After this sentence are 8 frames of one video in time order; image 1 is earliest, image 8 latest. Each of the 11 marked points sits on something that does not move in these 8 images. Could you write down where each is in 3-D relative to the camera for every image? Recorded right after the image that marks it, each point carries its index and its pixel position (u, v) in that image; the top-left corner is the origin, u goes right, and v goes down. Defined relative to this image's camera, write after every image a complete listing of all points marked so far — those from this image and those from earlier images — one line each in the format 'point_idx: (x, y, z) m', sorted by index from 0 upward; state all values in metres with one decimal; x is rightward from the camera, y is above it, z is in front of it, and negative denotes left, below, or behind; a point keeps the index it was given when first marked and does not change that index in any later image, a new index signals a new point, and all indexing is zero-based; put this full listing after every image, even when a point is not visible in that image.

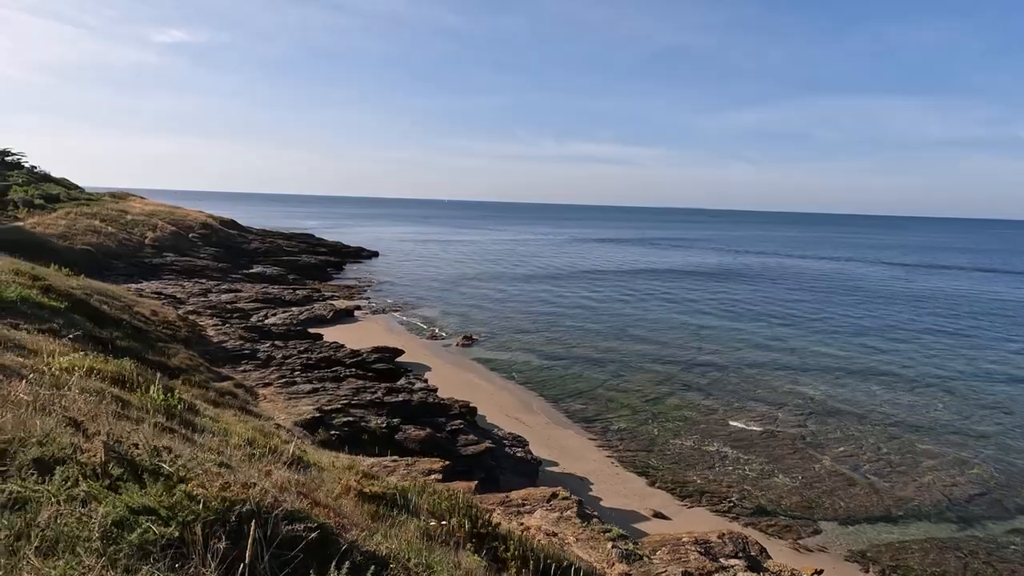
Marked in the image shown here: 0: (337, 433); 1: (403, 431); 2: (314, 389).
0: (-3.1, -2.6, +10.3) m
1: (-2.1, -2.8, +11.3) m
2: (-4.1, -2.2, +12.2) m
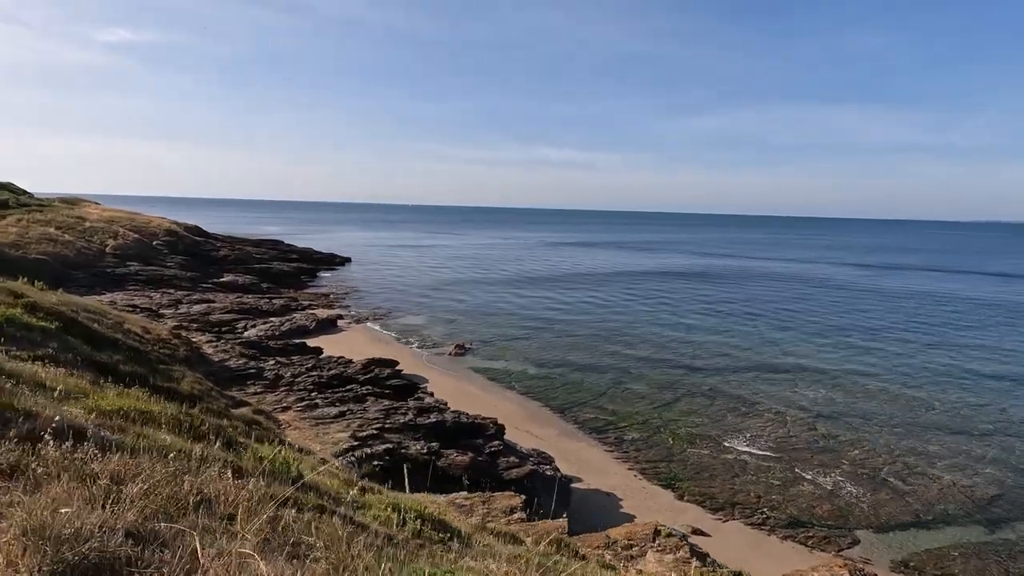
0: (-2.1, -2.8, +9.2) m
1: (-1.2, -3.0, +10.3) m
2: (-3.3, -2.4, +11.1) m
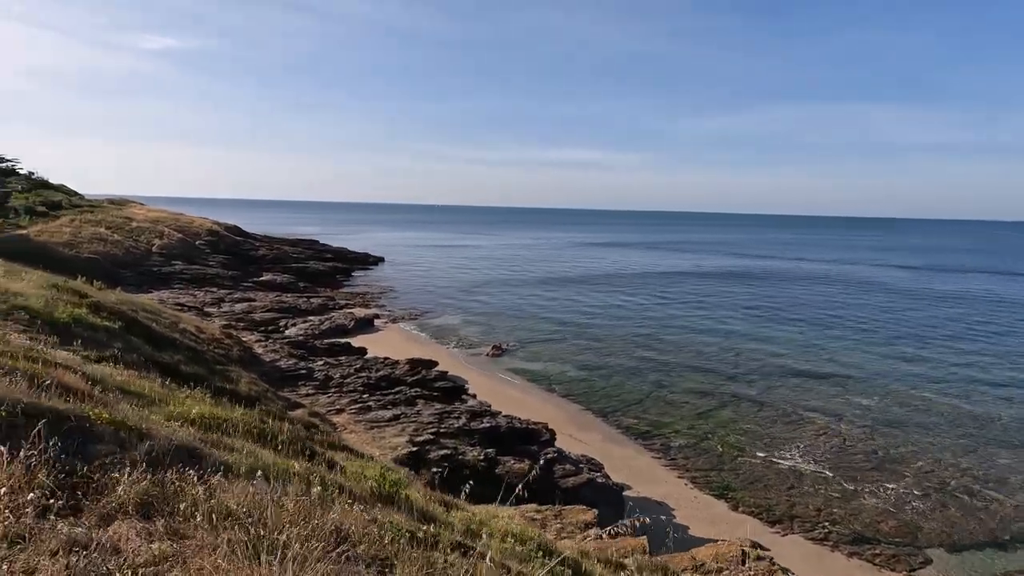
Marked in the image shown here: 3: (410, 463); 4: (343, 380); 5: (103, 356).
0: (-1.1, -2.9, +9.0) m
1: (-0.1, -3.1, +10.0) m
2: (-2.2, -2.4, +10.9) m
3: (-1.6, -2.7, +8.9) m
4: (-4.0, -2.2, +13.6) m
5: (-5.5, -1.0, +7.9) m
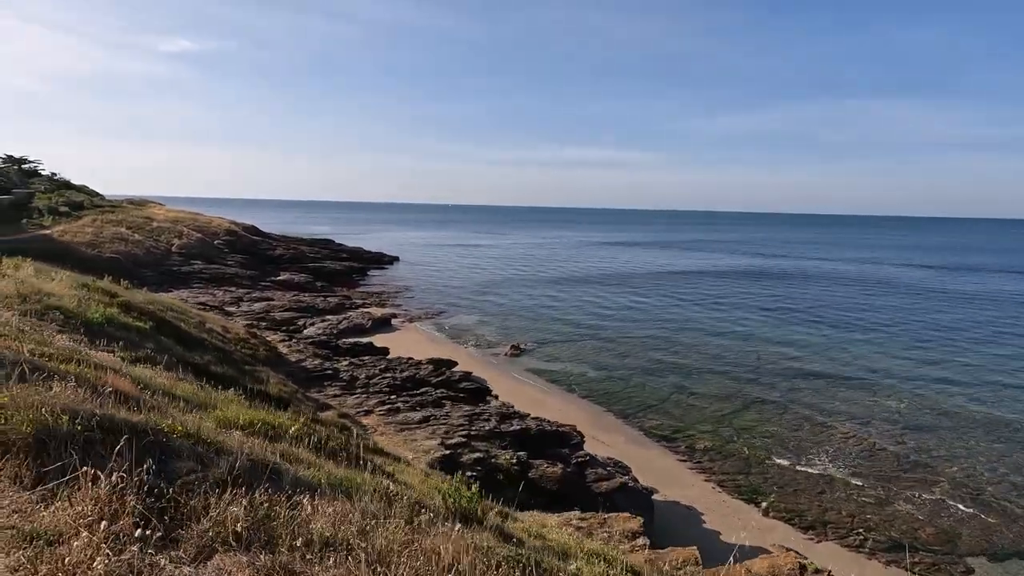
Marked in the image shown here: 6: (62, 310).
0: (-0.6, -2.9, +8.8) m
1: (+0.4, -3.1, +9.8) m
2: (-1.6, -2.4, +10.8) m
3: (-1.0, -2.7, +8.7) m
4: (-3.3, -2.2, +13.5) m
5: (-5.0, -1.0, +7.8) m
6: (-6.5, -0.3, +8.3) m
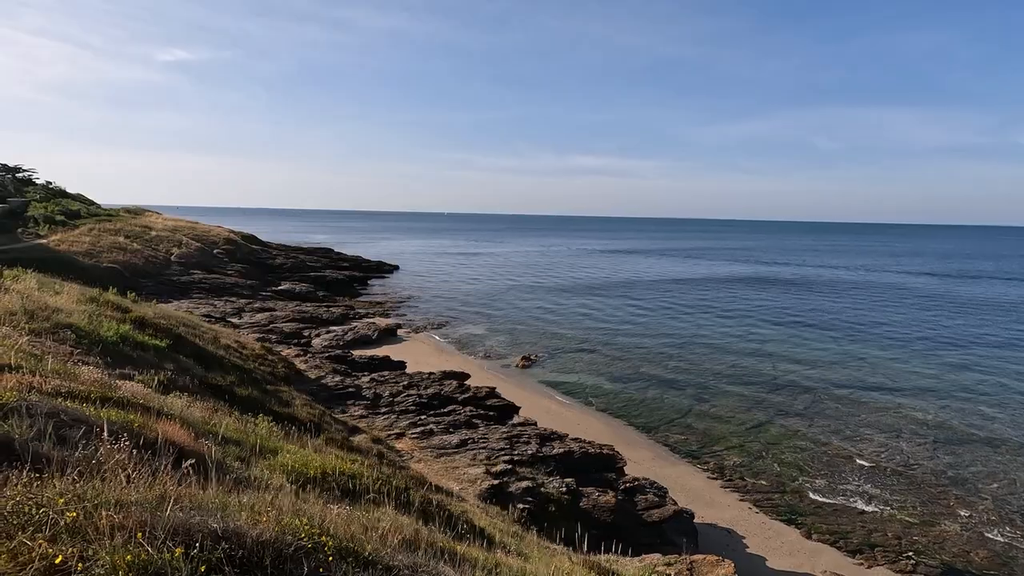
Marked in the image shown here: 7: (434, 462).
0: (+0.2, -3.0, +8.0) m
1: (+1.2, -3.3, +9.0) m
2: (-0.9, -2.7, +10.0) m
3: (-0.3, -2.9, +7.9) m
4: (-2.6, -2.4, +12.7) m
5: (-4.2, -1.2, +7.0) m
6: (-5.7, -0.5, +7.5) m
7: (-1.2, -2.7, +8.9) m
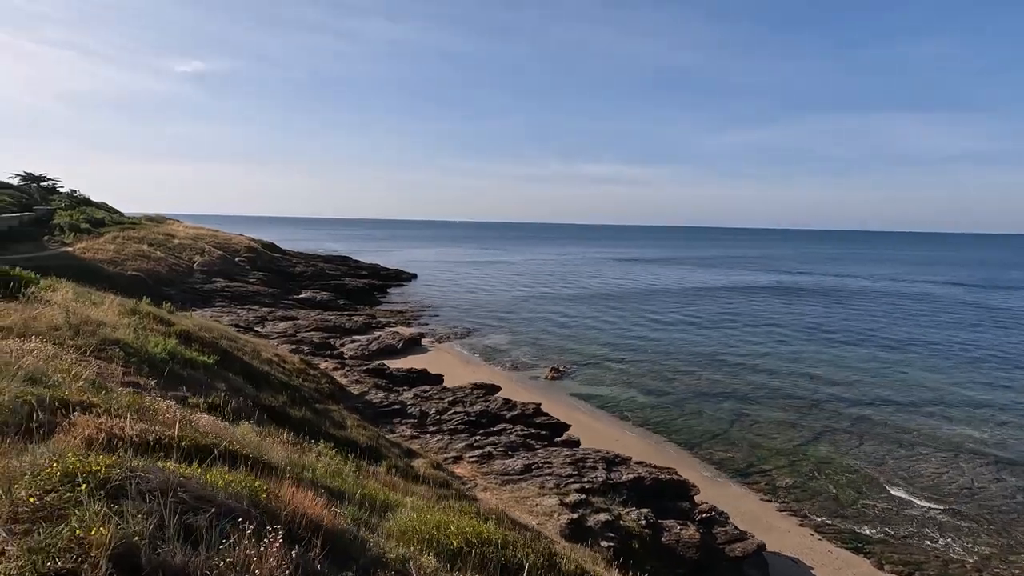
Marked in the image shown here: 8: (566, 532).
0: (+1.2, -3.2, +7.2) m
1: (+2.2, -3.5, +8.2) m
2: (+0.2, -2.9, +9.2) m
3: (+0.8, -3.1, +7.2) m
4: (-1.5, -2.7, +12.0) m
5: (-3.2, -1.3, +6.3) m
6: (-4.7, -0.7, +6.9) m
7: (-0.2, -2.9, +8.2) m
8: (+0.7, -3.0, +7.1) m
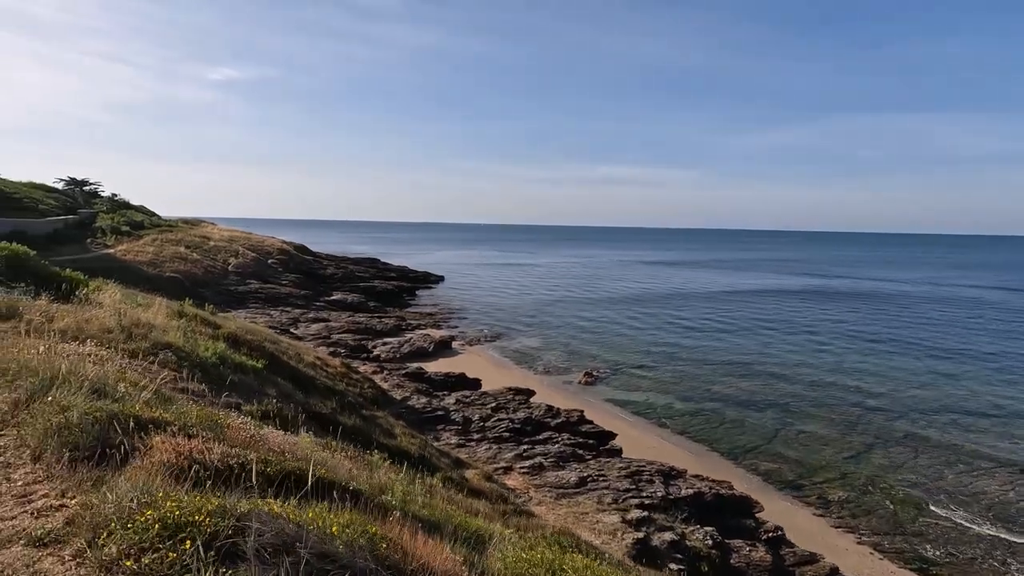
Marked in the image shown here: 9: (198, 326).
0: (+2.0, -3.3, +6.8) m
1: (+3.0, -3.5, +7.7) m
2: (+1.0, -2.9, +8.8) m
3: (+1.5, -3.1, +6.7) m
4: (-0.5, -2.7, +11.6) m
5: (-2.5, -1.3, +6.1) m
6: (-3.9, -0.7, +6.7) m
7: (+0.6, -2.9, +7.8) m
8: (+1.4, -3.0, +6.6) m
9: (-4.8, -0.6, +8.8) m
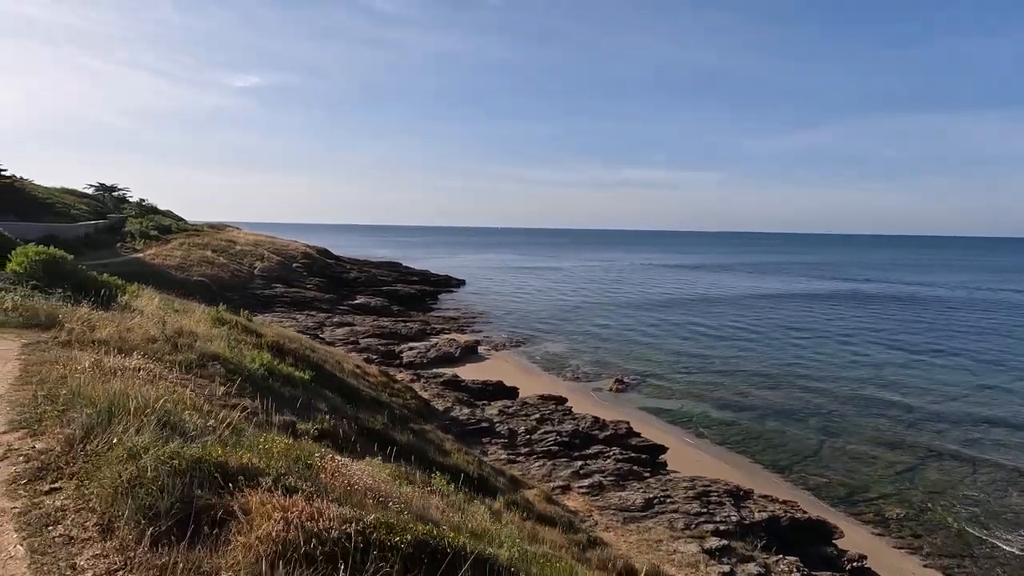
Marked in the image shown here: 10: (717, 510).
0: (+2.7, -3.4, +6.1) m
1: (+3.8, -3.6, +7.0) m
2: (+1.9, -3.0, +8.2) m
3: (+2.3, -3.2, +6.1) m
4: (+0.4, -2.9, +11.0) m
5: (-1.7, -1.4, +5.5) m
6: (-3.2, -0.8, +6.2) m
7: (+1.4, -3.0, +7.1) m
8: (+2.2, -3.1, +6.0) m
9: (-4.0, -0.7, +8.3) m
10: (+2.8, -3.1, +8.2) m
